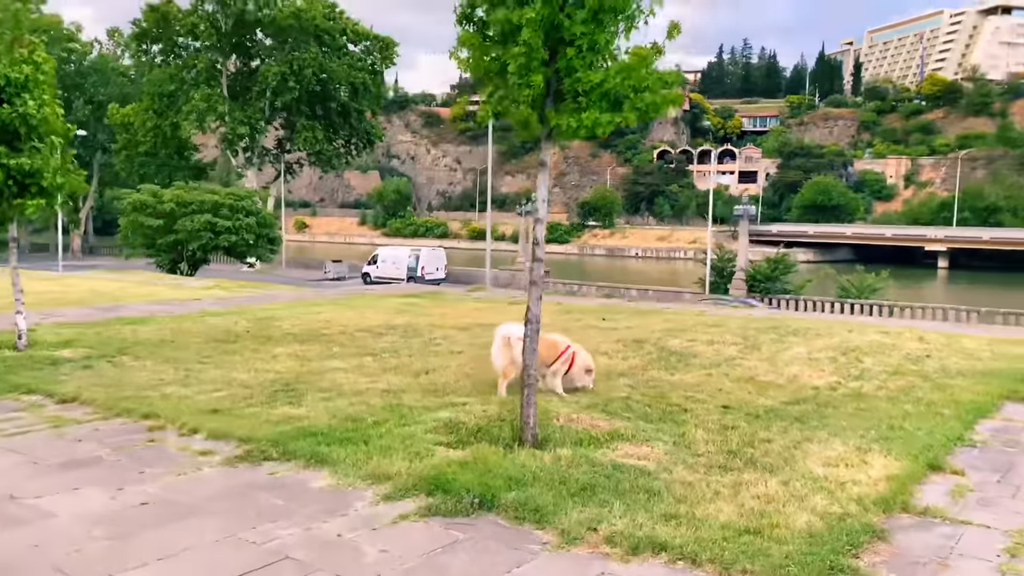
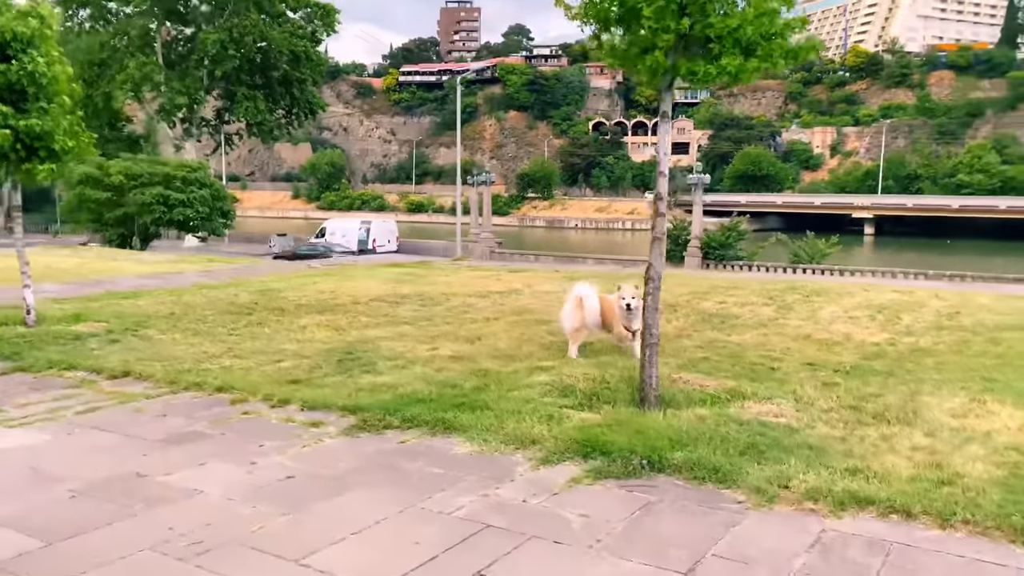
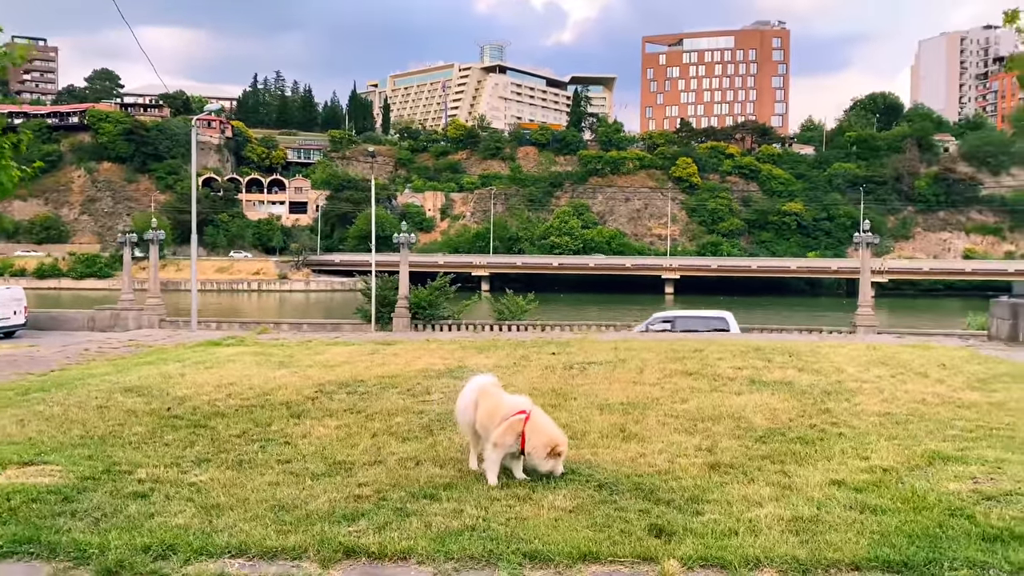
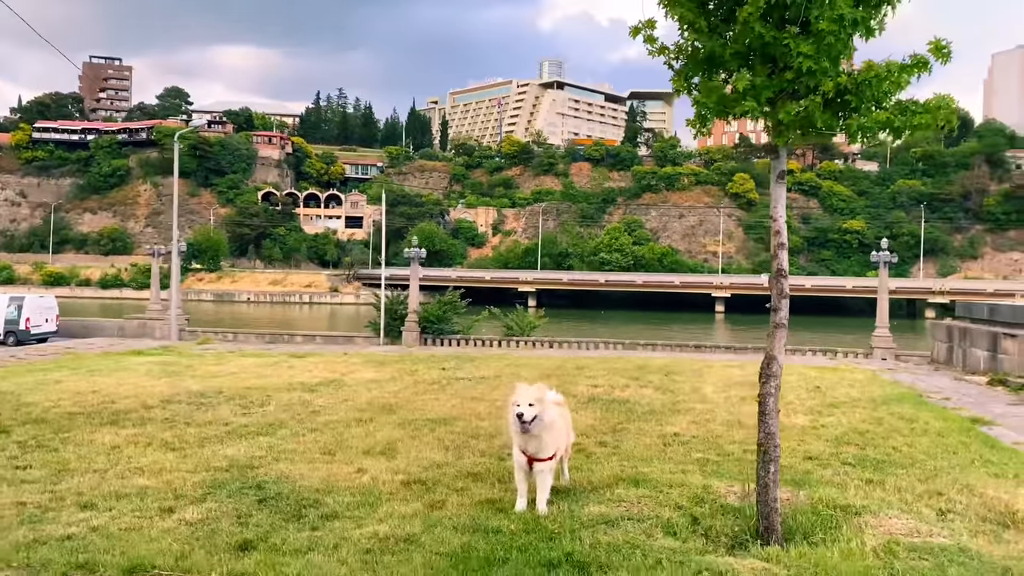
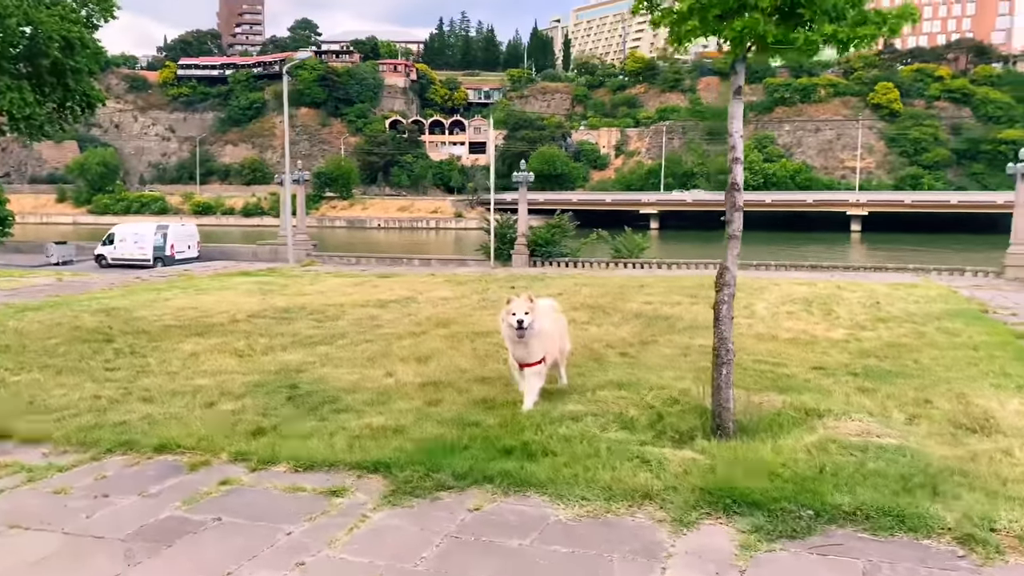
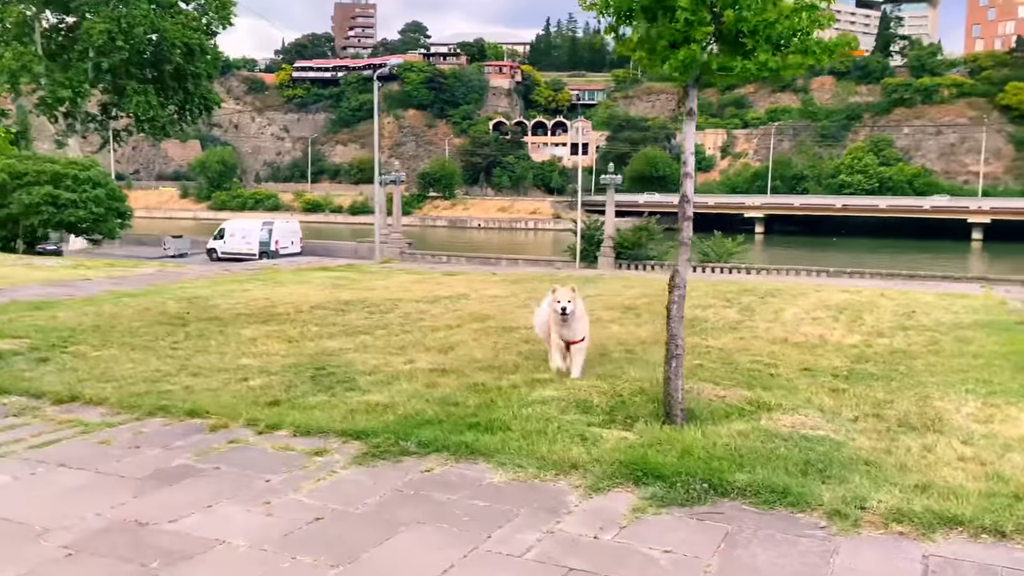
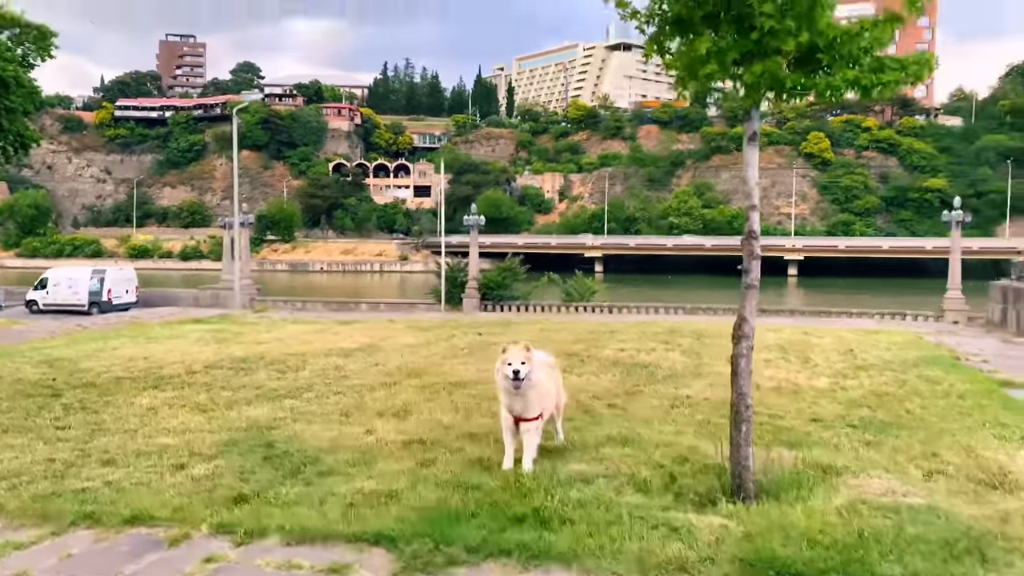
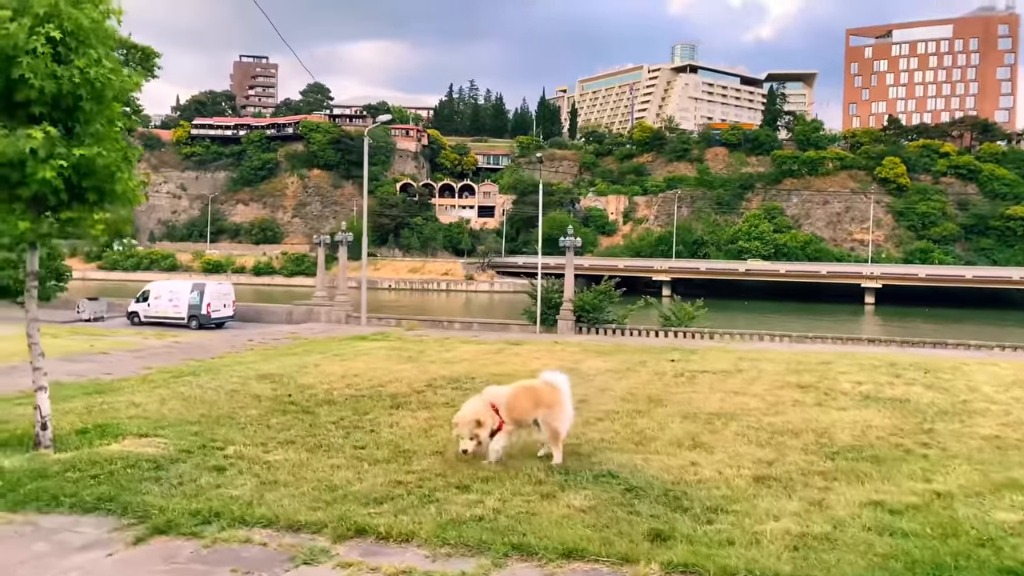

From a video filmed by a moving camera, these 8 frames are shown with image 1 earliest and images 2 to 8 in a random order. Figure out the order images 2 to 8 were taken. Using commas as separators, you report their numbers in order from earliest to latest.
2, 6, 5, 7, 4, 8, 3
